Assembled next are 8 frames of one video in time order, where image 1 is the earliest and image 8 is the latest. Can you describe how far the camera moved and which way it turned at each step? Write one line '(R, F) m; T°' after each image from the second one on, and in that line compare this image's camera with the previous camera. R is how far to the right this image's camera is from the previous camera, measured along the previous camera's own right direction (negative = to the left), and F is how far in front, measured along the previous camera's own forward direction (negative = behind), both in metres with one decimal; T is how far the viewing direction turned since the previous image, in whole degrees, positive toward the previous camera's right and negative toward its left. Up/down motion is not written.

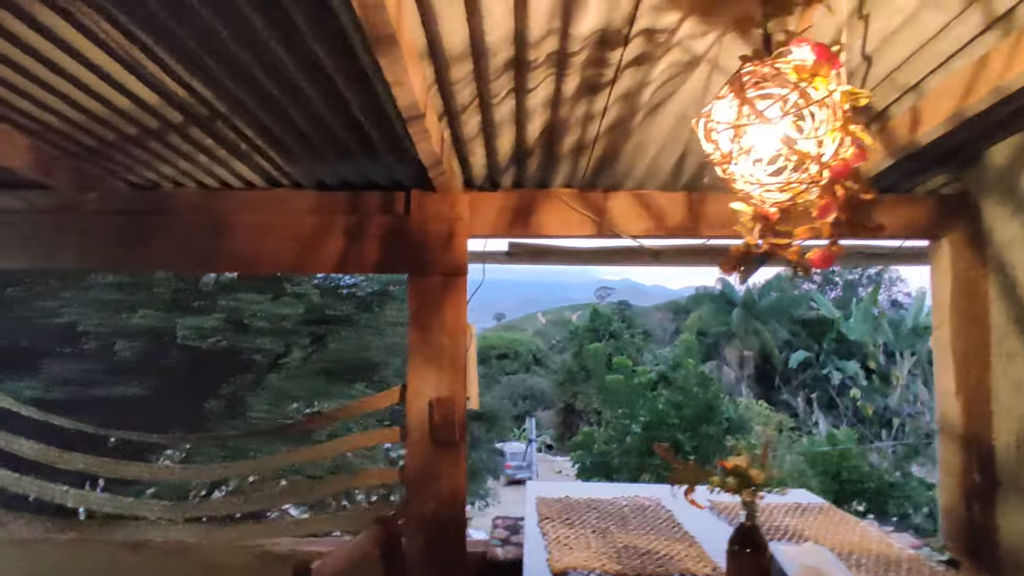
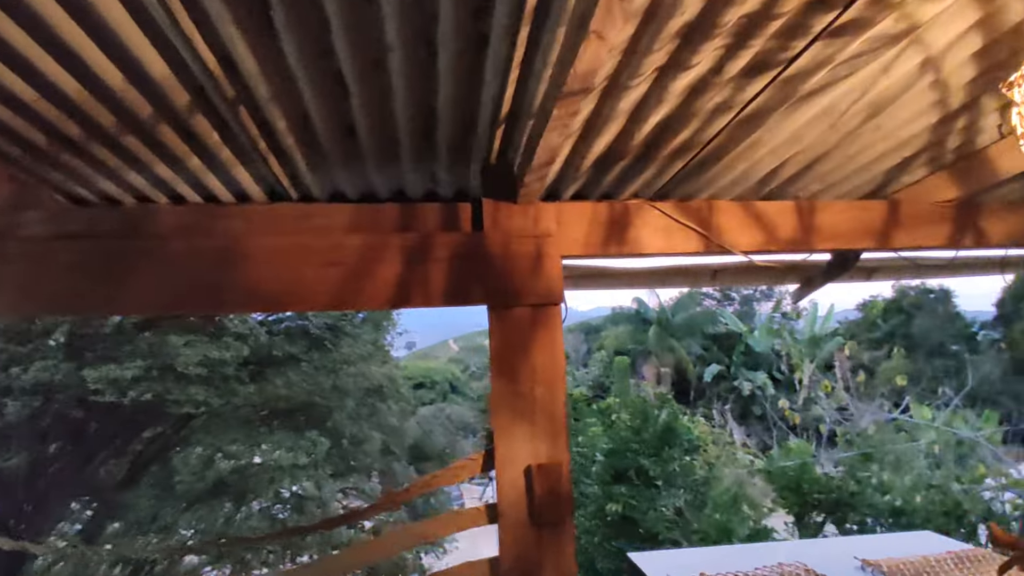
(-0.5, +0.4) m; +9°
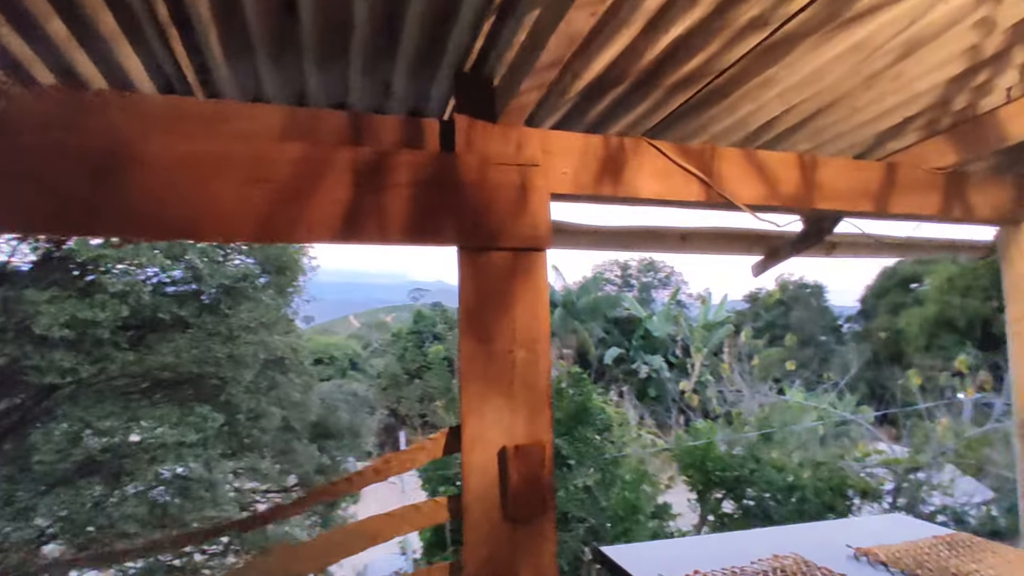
(-0.2, +0.3) m; +9°
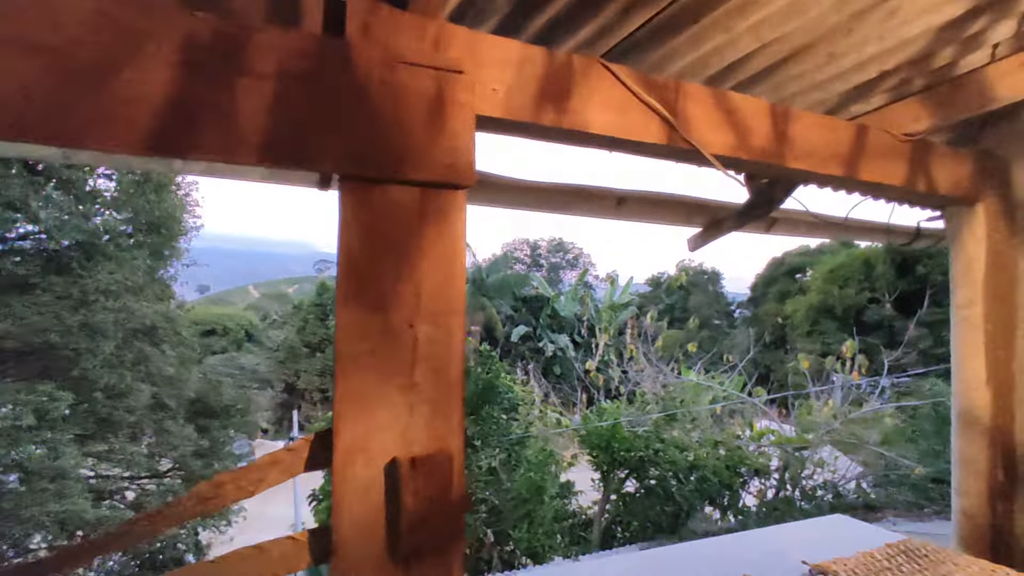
(0.0, +0.4) m; +8°
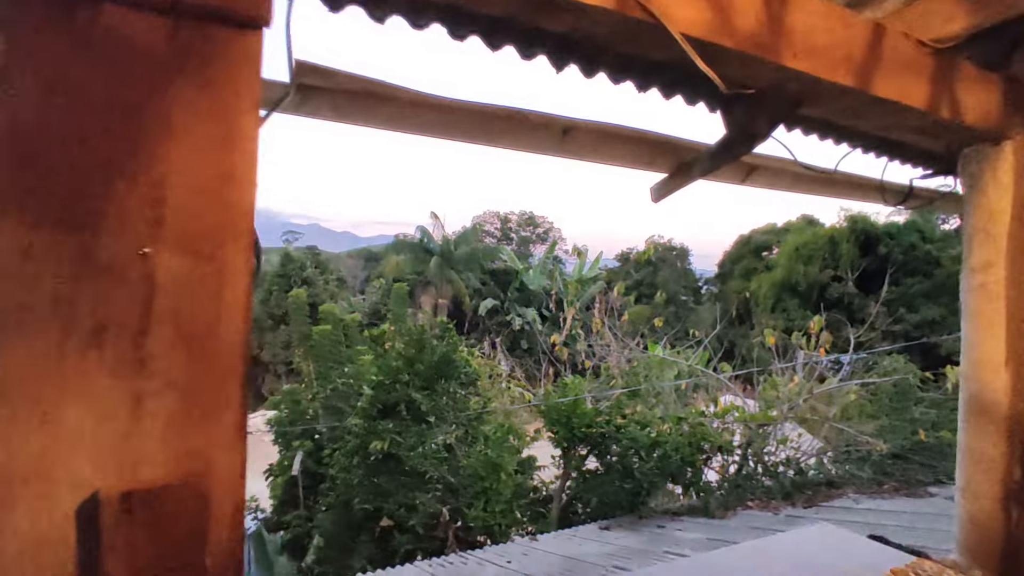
(+0.1, +0.4) m; +3°
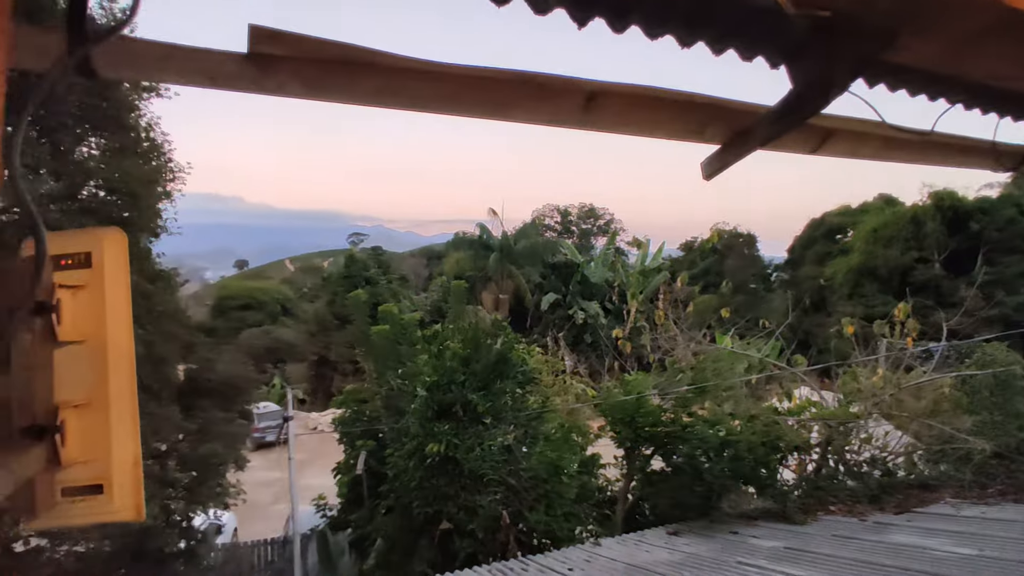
(+0.1, +0.3) m; -6°
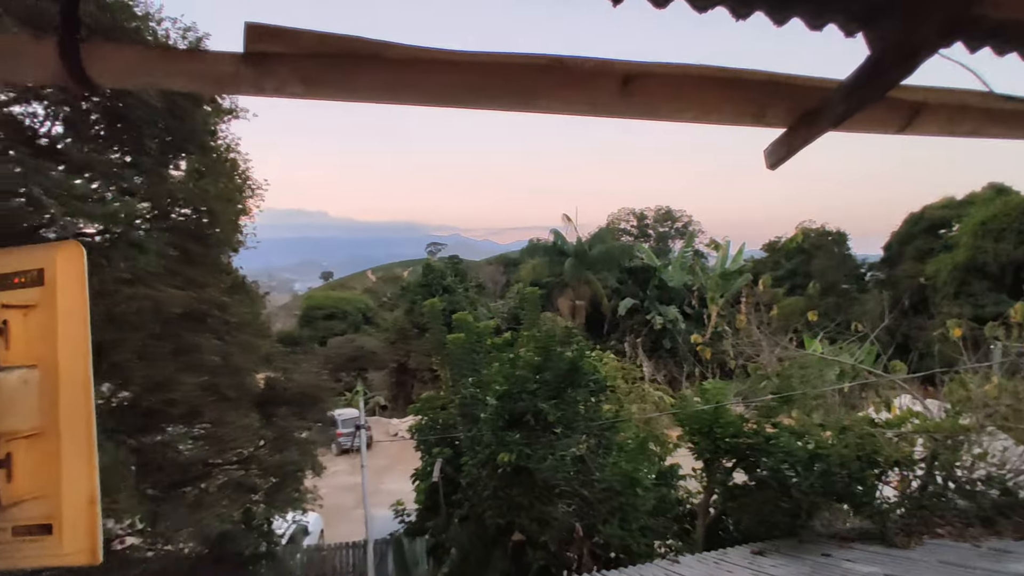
(+0.1, +0.1) m; -7°
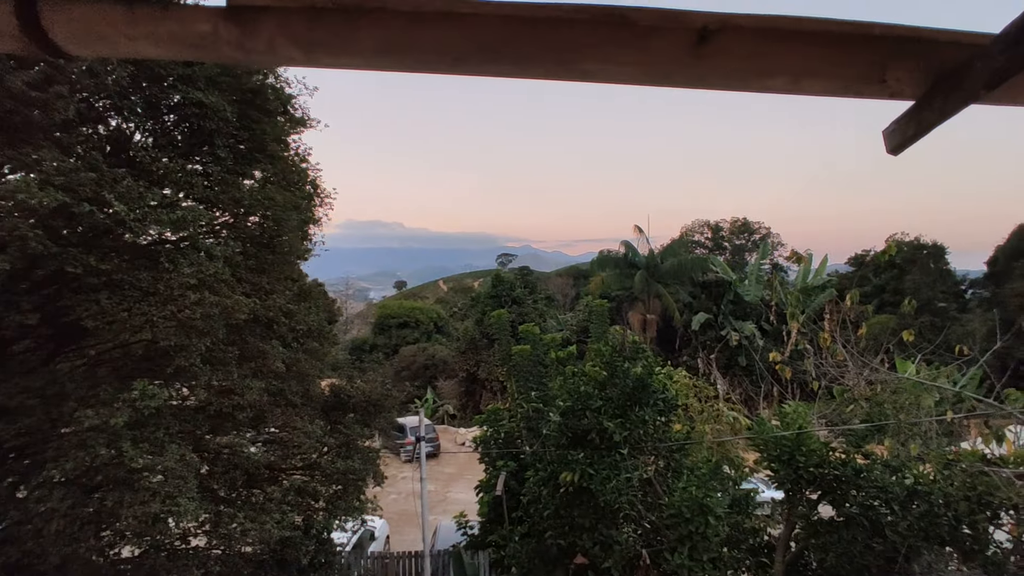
(0.0, +0.2) m; -6°
